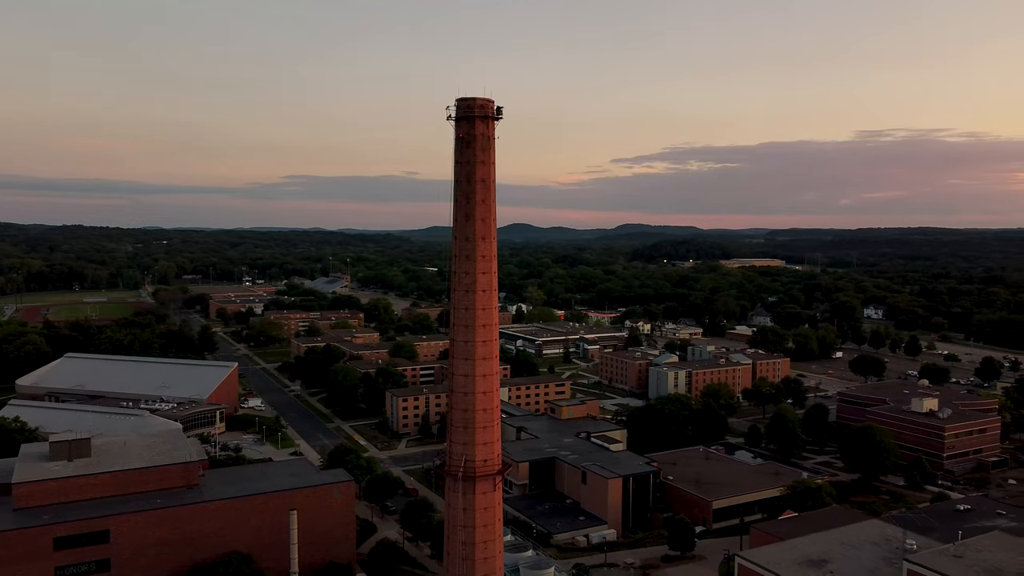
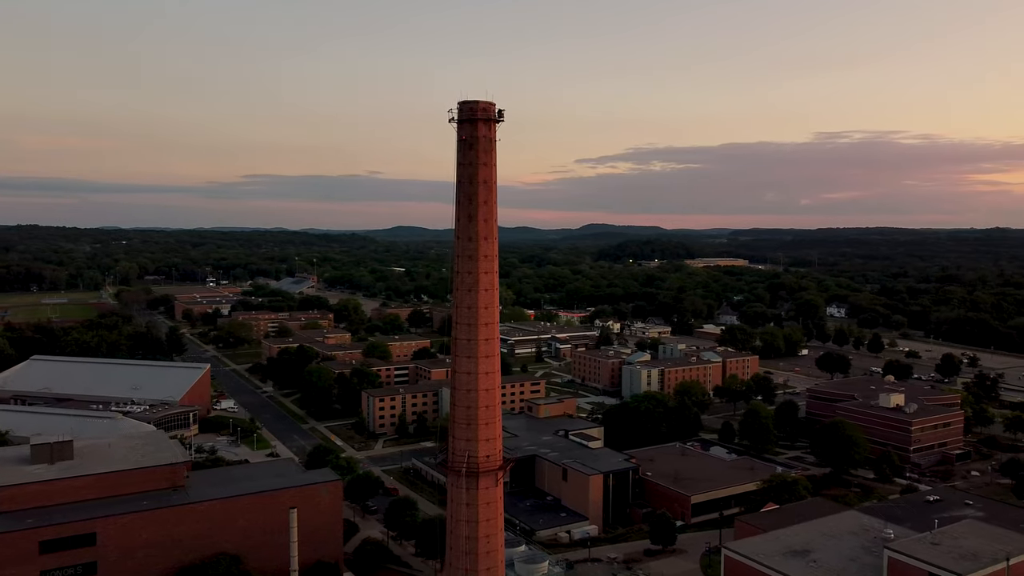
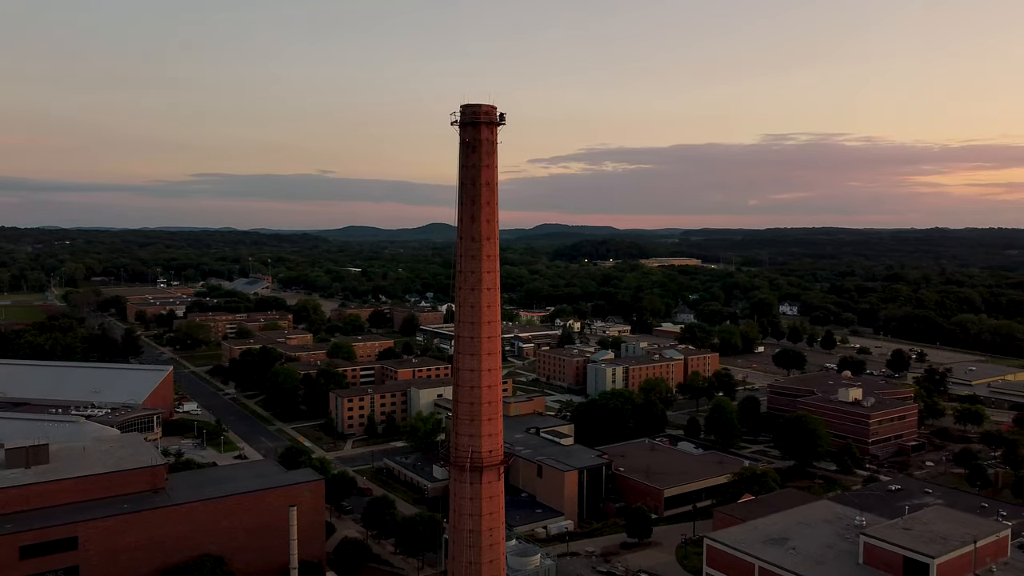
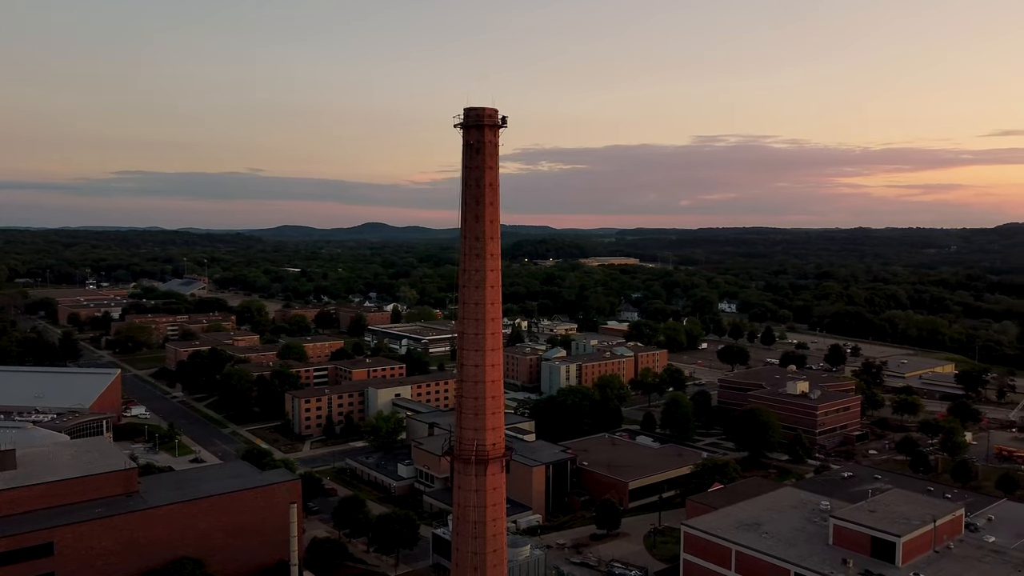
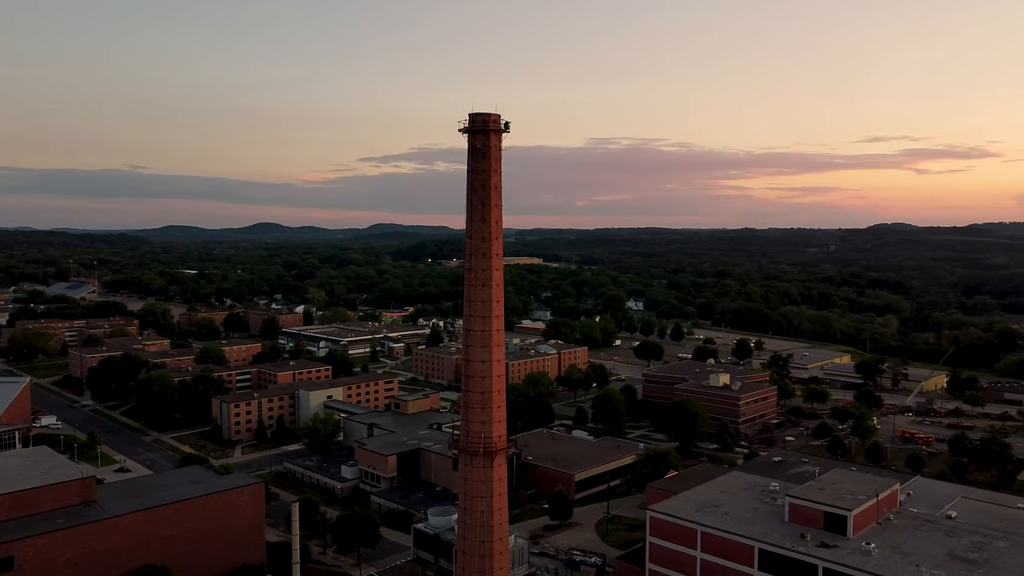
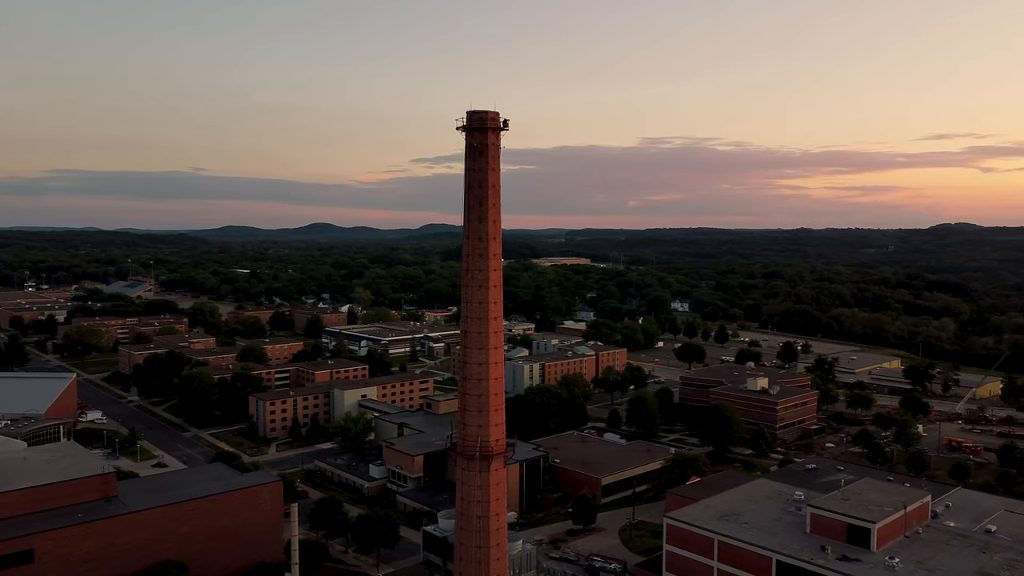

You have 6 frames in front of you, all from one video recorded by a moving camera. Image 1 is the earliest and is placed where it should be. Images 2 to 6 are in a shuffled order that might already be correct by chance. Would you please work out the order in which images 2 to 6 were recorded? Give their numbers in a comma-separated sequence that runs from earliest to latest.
2, 3, 4, 6, 5
